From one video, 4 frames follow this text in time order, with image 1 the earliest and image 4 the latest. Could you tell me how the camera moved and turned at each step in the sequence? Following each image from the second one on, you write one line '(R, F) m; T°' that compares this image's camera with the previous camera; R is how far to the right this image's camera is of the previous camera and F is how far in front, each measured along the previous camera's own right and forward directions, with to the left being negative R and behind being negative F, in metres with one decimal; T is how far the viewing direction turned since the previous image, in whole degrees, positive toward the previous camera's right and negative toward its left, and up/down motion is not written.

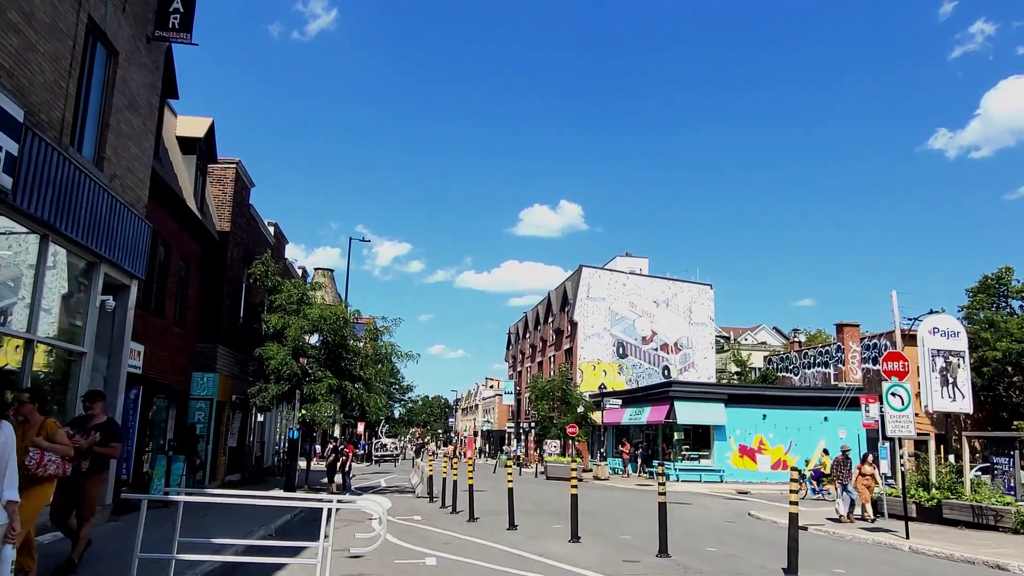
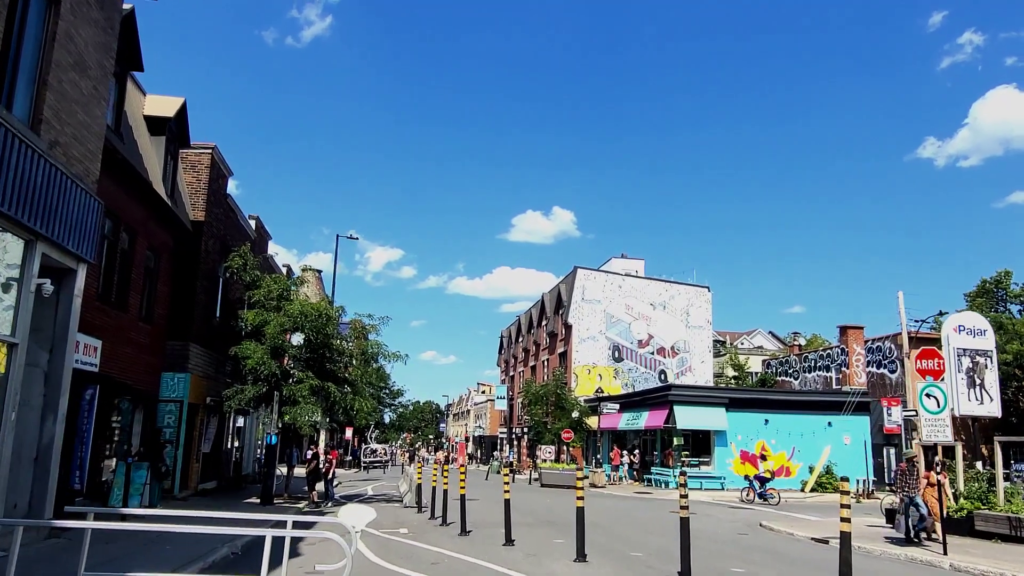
(-0.1, +1.4) m; +1°
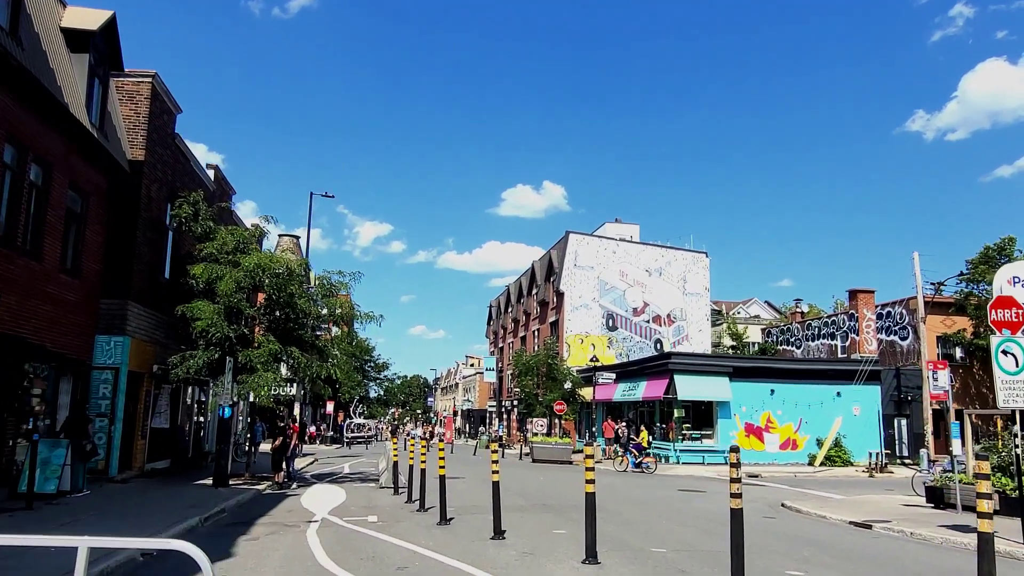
(0.0, +2.5) m; +1°
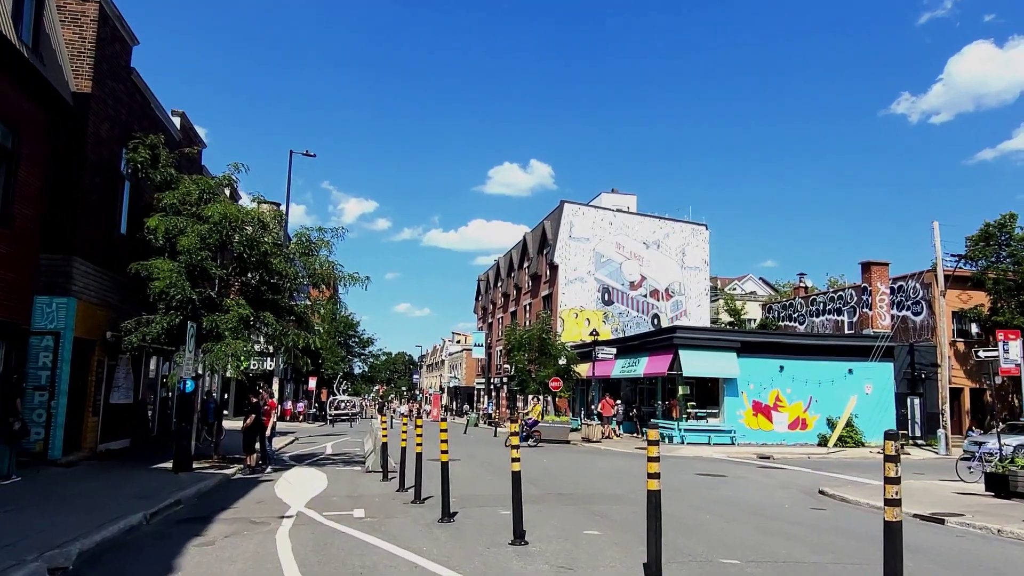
(-0.4, +2.2) m; +1°
